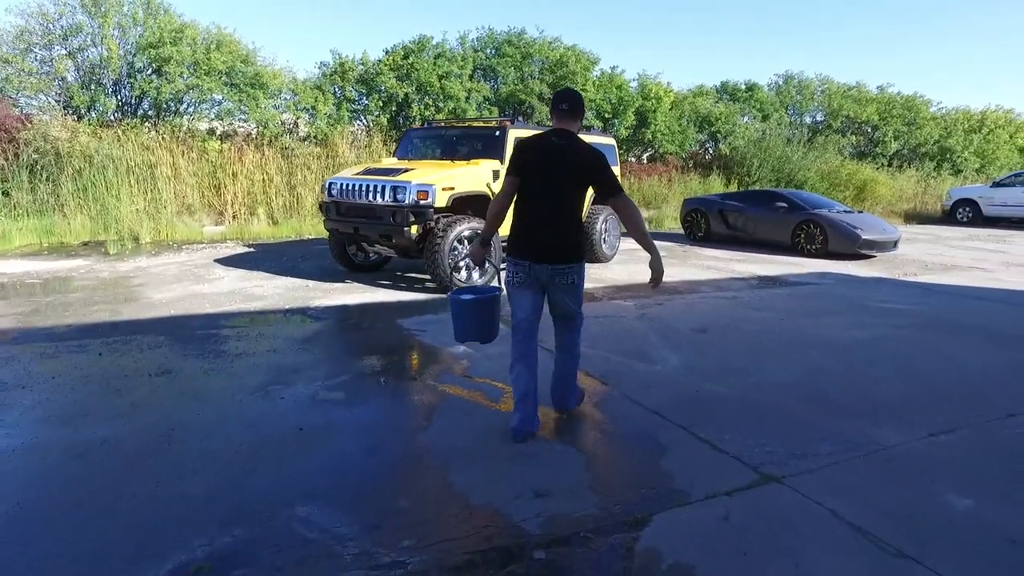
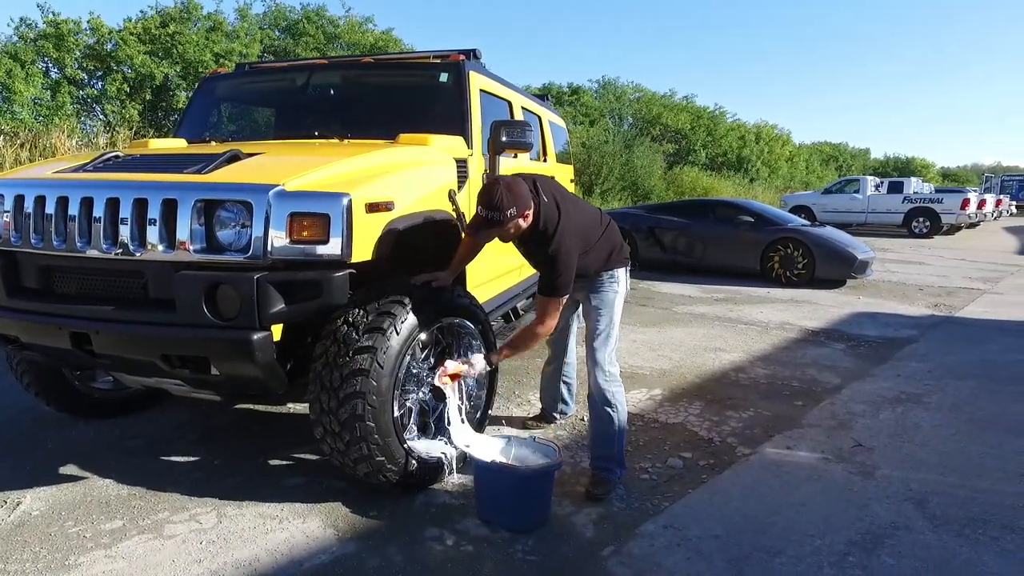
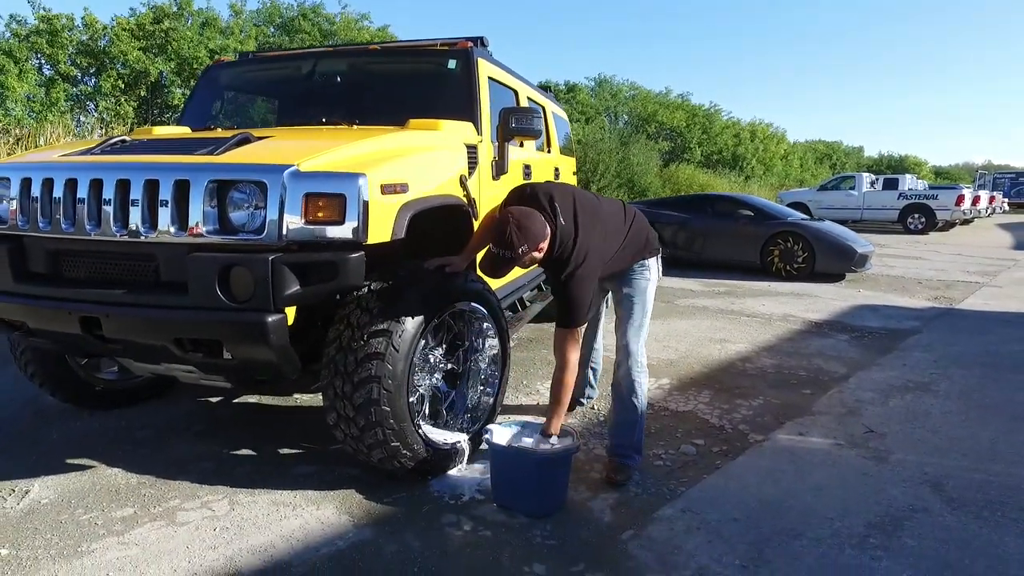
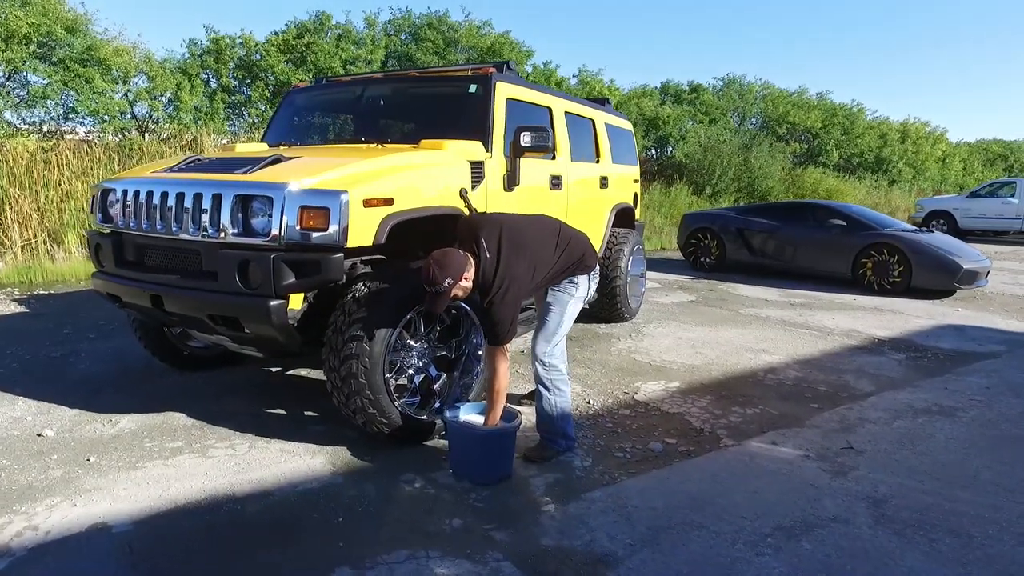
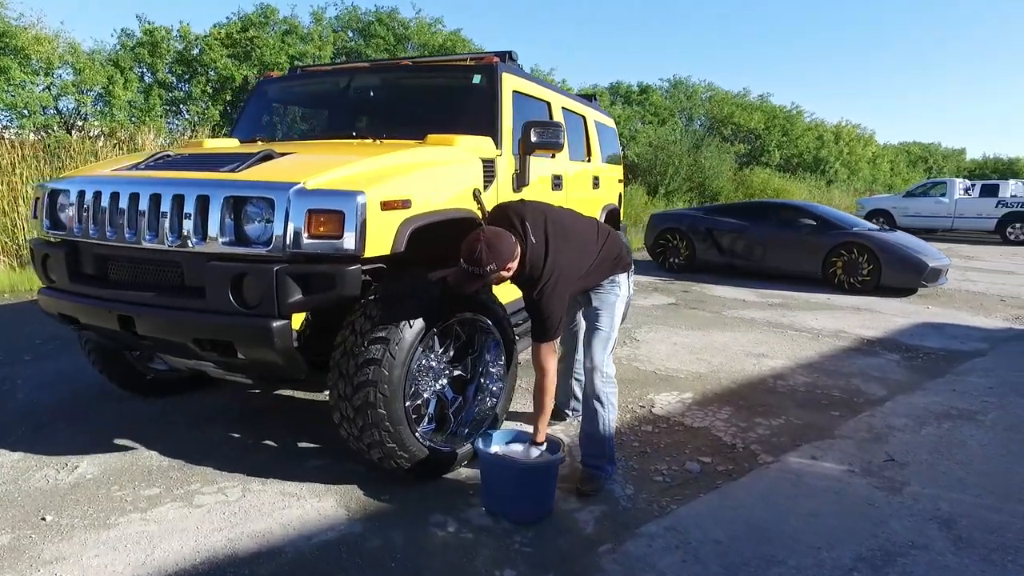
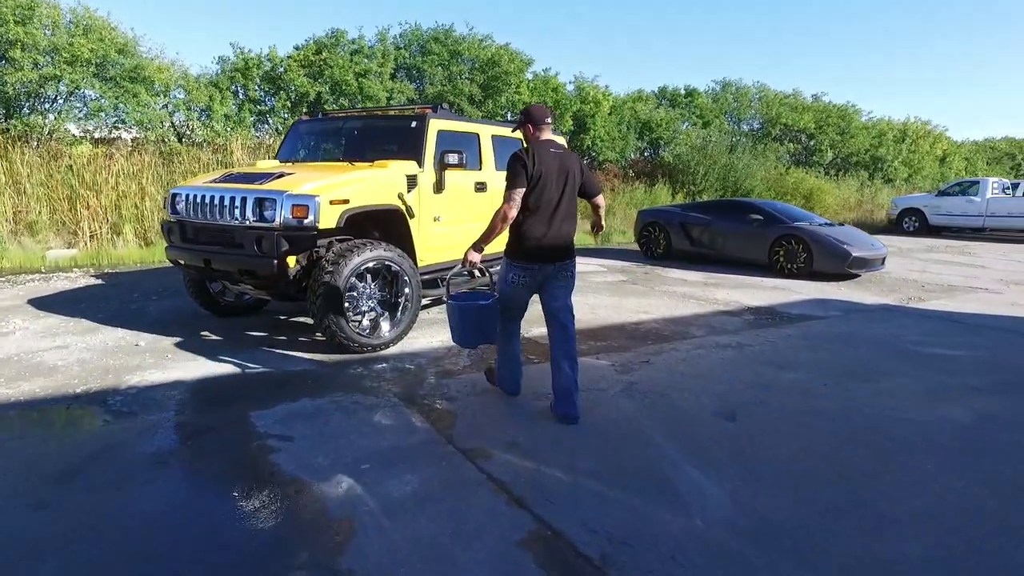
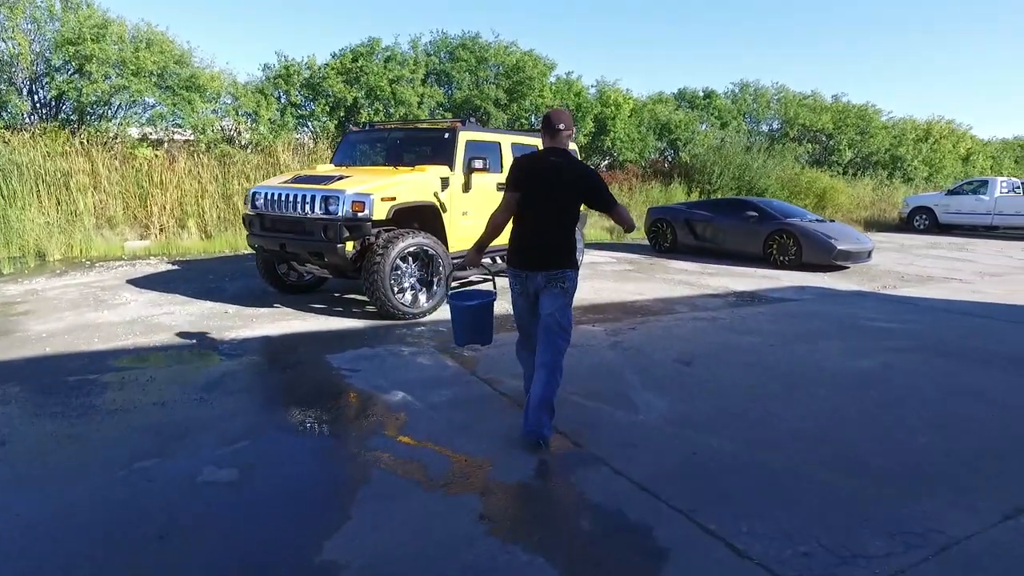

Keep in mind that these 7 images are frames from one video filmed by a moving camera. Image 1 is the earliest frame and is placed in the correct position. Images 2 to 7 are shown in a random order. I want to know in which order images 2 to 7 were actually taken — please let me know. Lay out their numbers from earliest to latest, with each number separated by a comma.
7, 6, 4, 5, 2, 3
